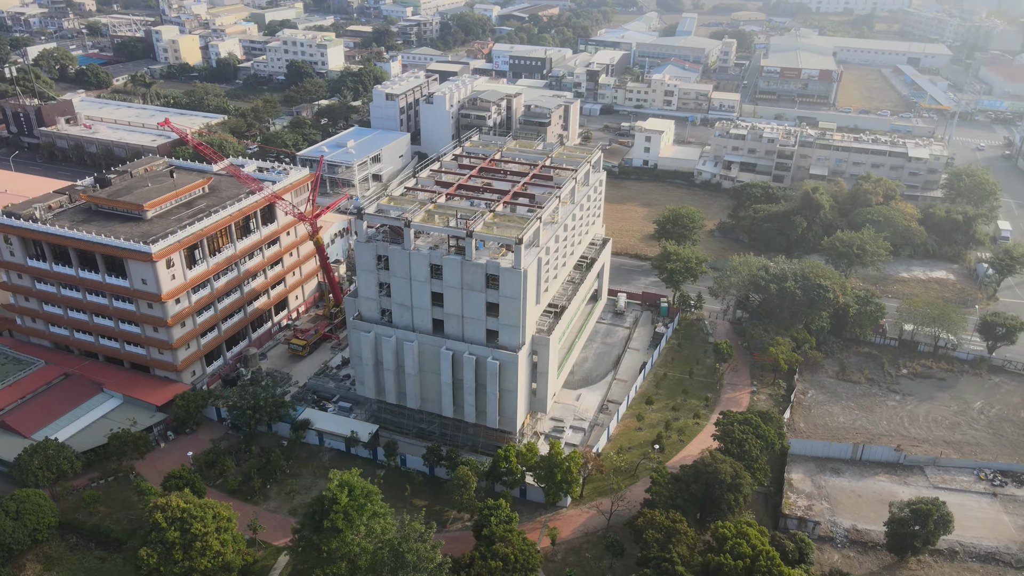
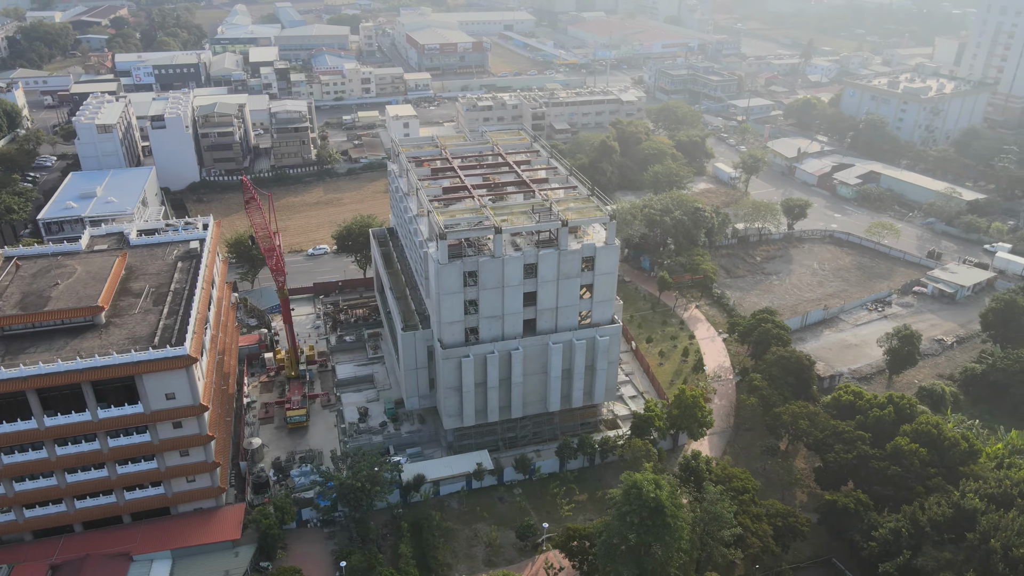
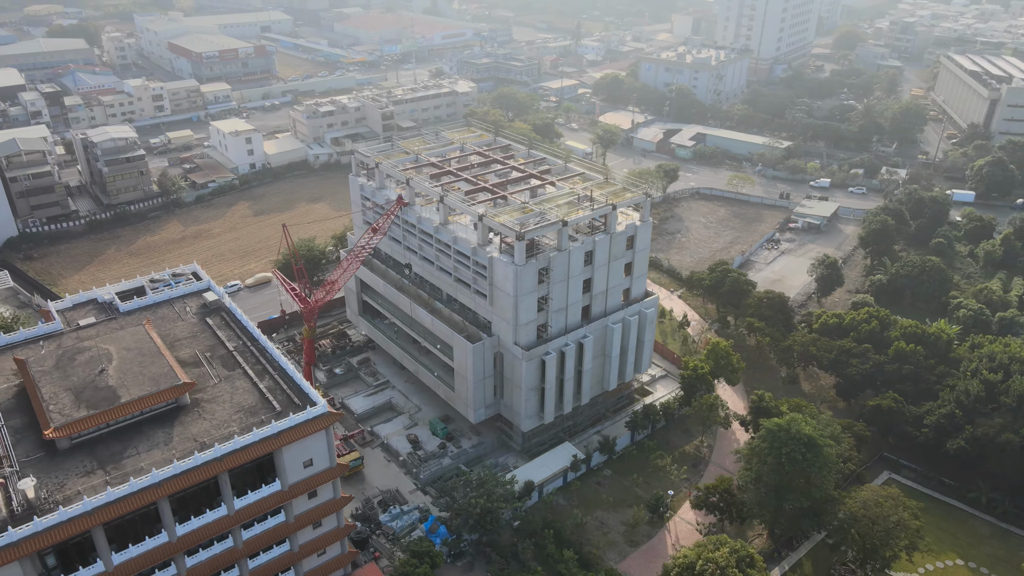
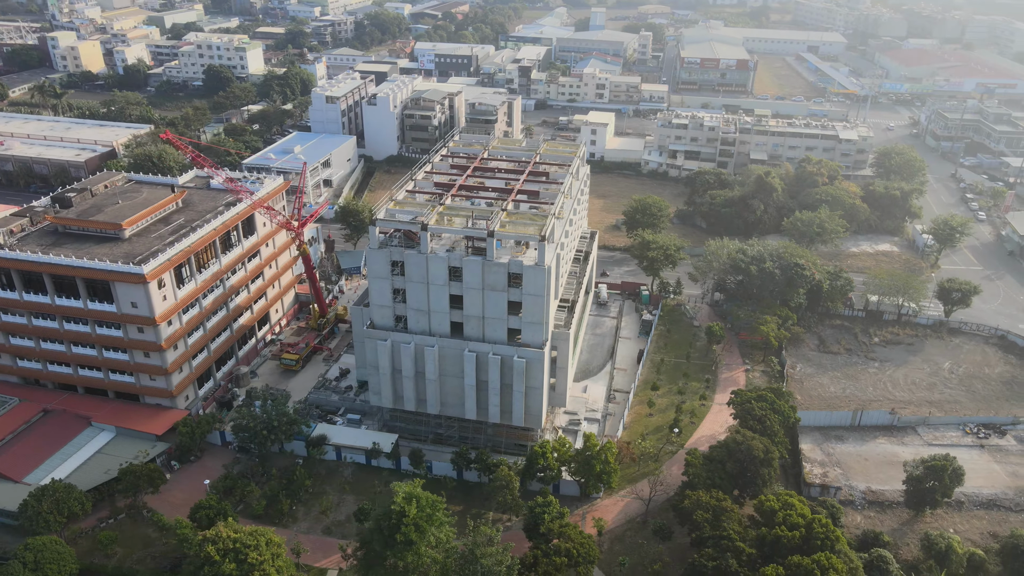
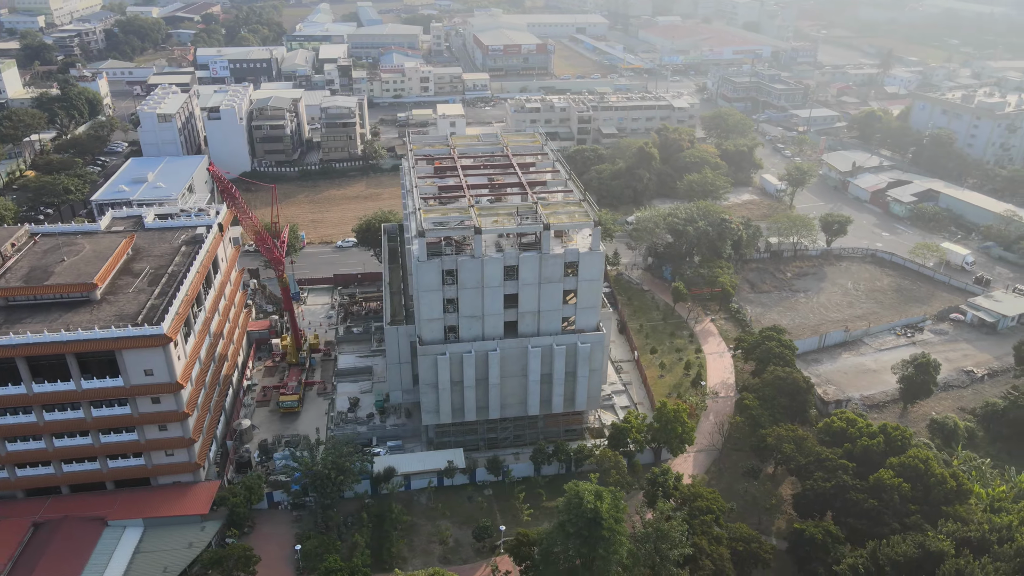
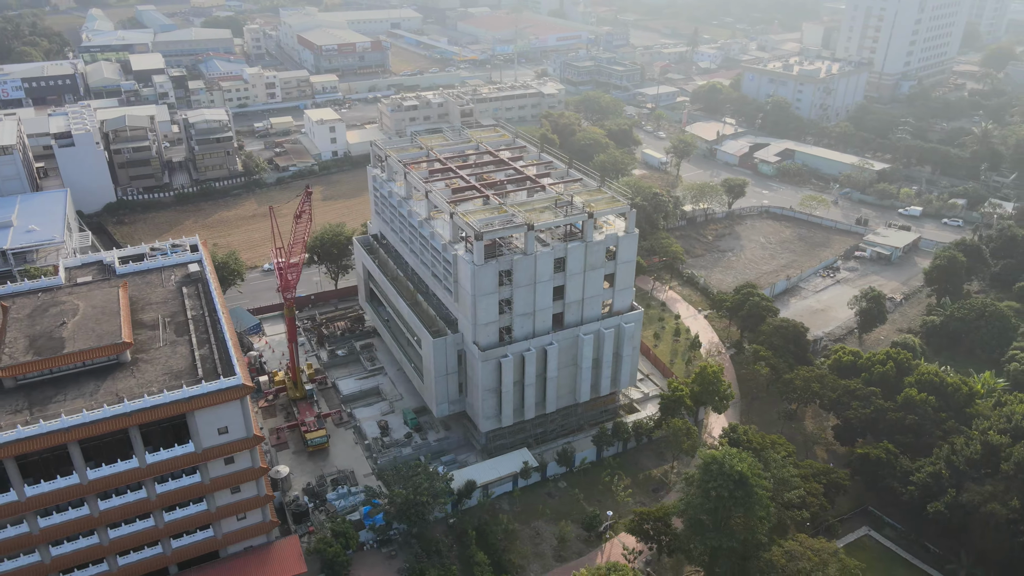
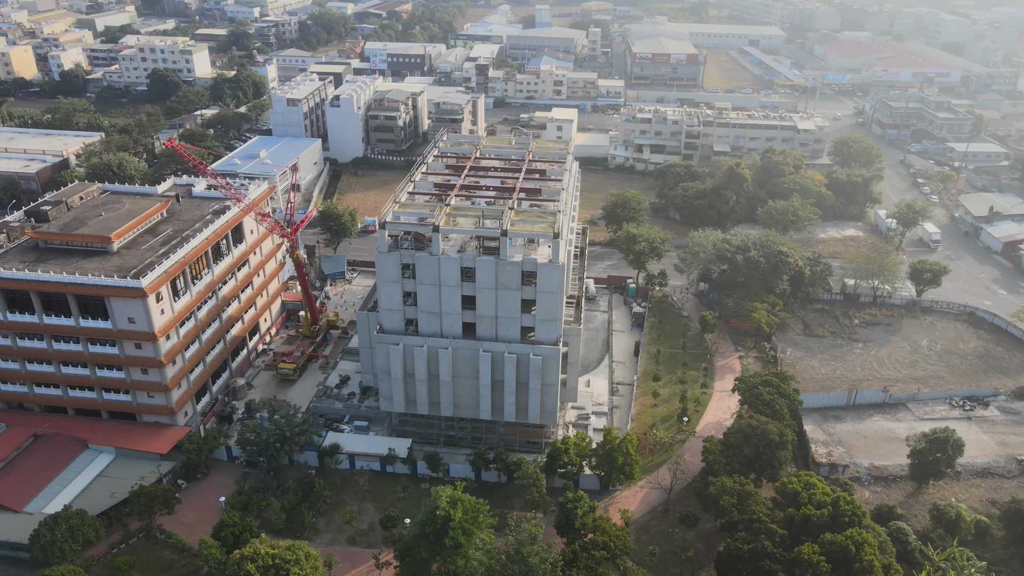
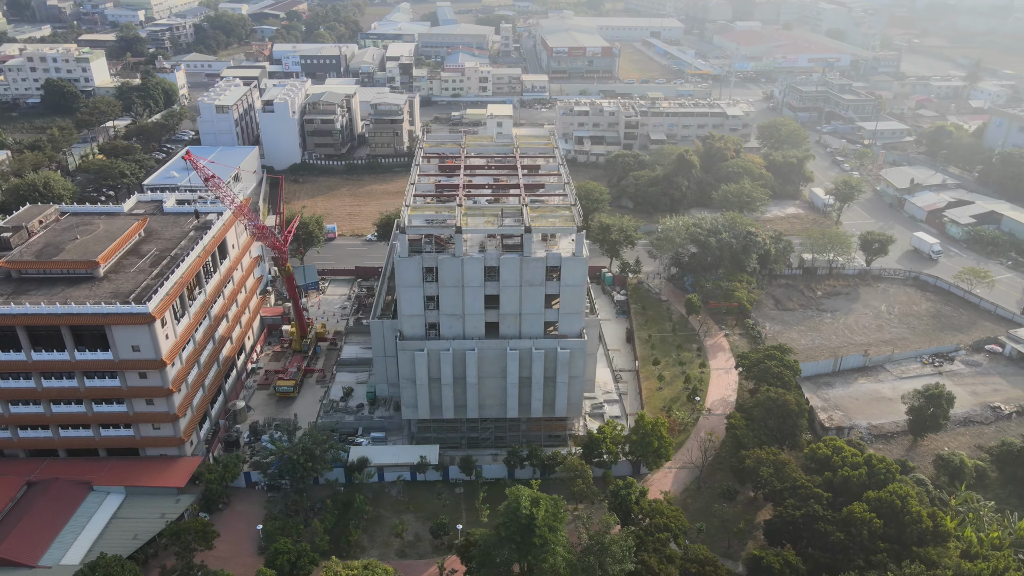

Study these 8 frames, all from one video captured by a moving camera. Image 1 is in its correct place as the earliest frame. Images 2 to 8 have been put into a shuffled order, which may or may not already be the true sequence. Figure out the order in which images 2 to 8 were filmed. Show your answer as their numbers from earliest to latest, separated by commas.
4, 7, 8, 5, 2, 6, 3
